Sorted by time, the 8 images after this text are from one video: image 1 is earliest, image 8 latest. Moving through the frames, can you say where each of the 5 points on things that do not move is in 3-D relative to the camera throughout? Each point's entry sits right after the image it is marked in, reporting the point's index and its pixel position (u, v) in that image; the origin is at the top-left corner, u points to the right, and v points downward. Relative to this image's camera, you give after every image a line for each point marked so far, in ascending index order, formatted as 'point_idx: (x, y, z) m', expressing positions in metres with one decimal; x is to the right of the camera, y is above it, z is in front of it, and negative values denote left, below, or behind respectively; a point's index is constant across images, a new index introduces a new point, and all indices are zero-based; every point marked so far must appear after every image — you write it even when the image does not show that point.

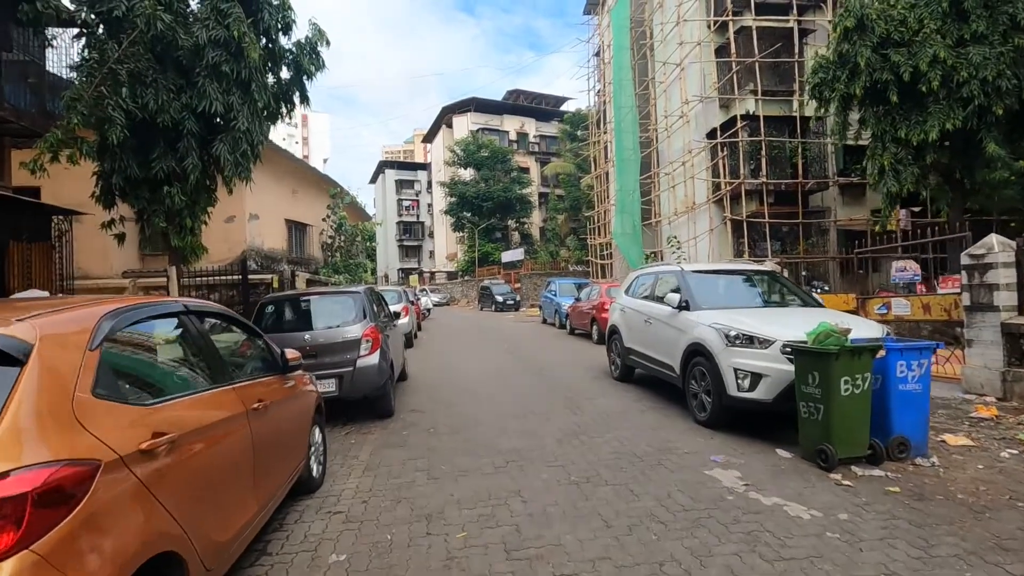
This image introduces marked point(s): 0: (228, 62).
0: (-3.0, +2.4, +6.1) m
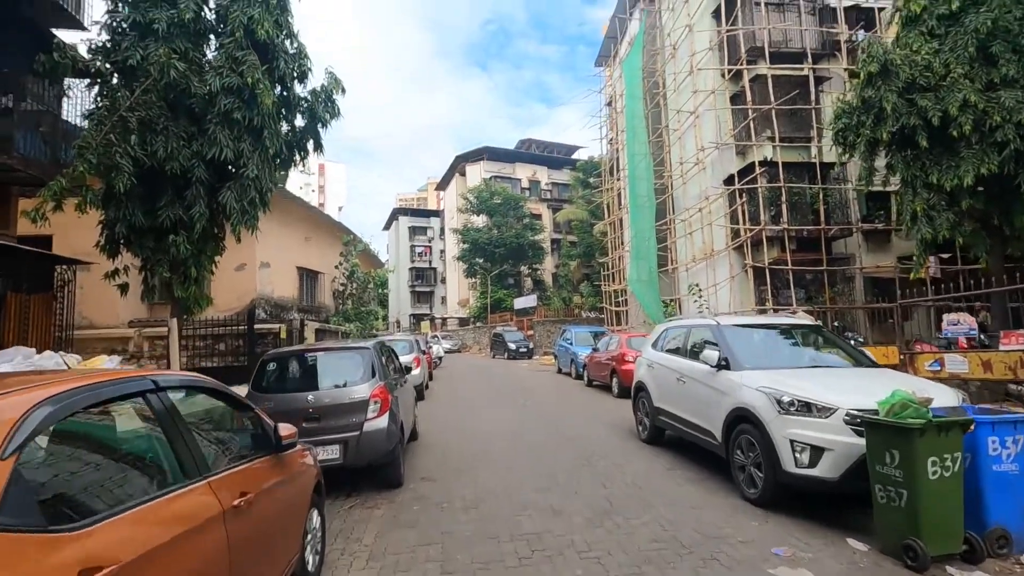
0: (-2.8, +1.8, +5.9) m
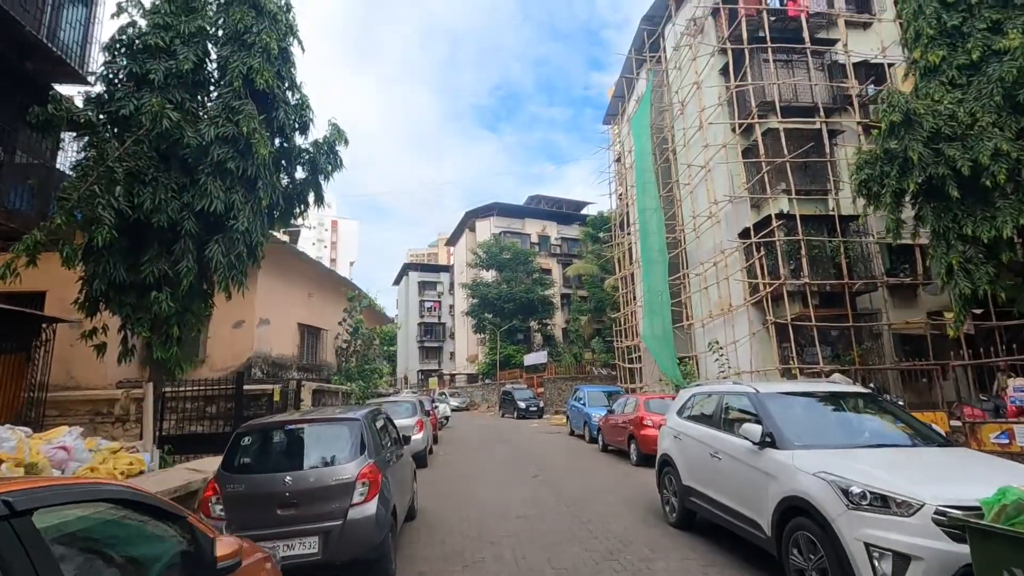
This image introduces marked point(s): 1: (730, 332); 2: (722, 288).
0: (-2.7, +1.3, +5.6) m
1: (+5.4, -1.1, +14.1) m
2: (+5.4, 0.0, +14.8) m
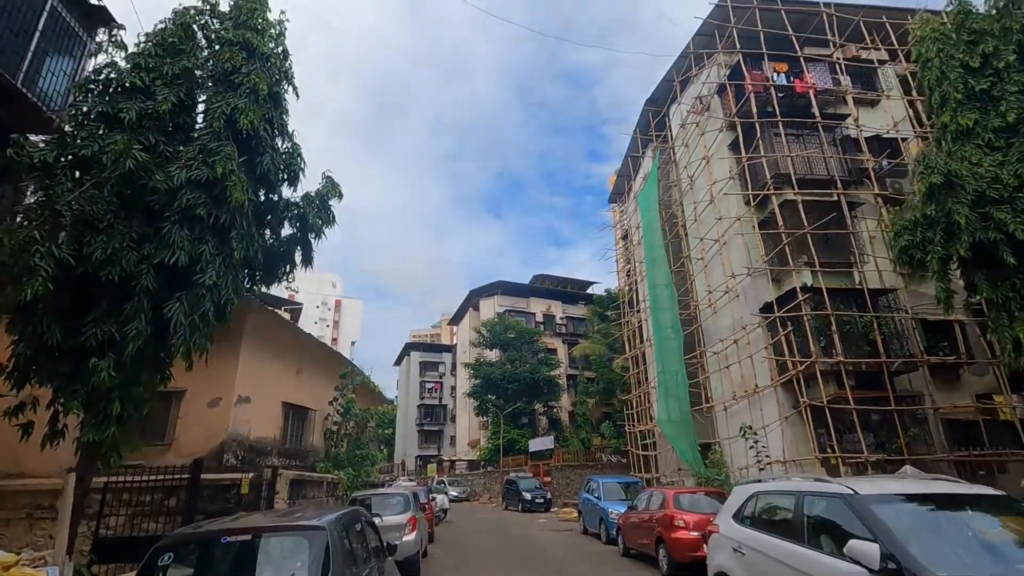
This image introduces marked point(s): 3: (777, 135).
0: (-2.6, +0.7, +4.9) m
1: (+5.5, -2.9, +12.9) m
2: (+5.5, -1.9, +13.7) m
3: (+6.4, +3.7, +14.0) m
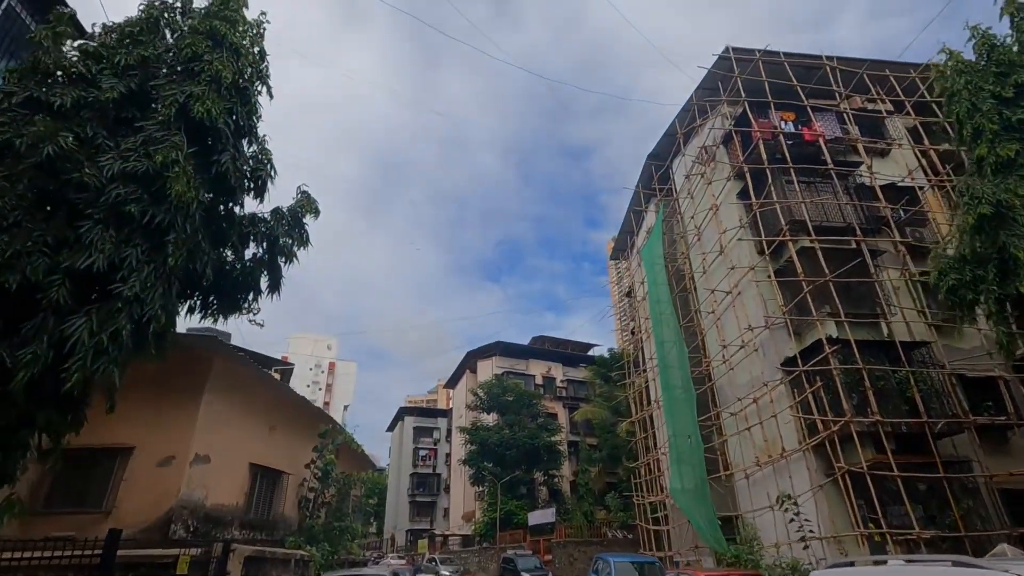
0: (-2.6, +0.6, +4.0) m
1: (+5.5, -3.9, +11.6) m
2: (+5.5, -3.1, +12.5) m
3: (+6.4, +2.5, +13.4) m
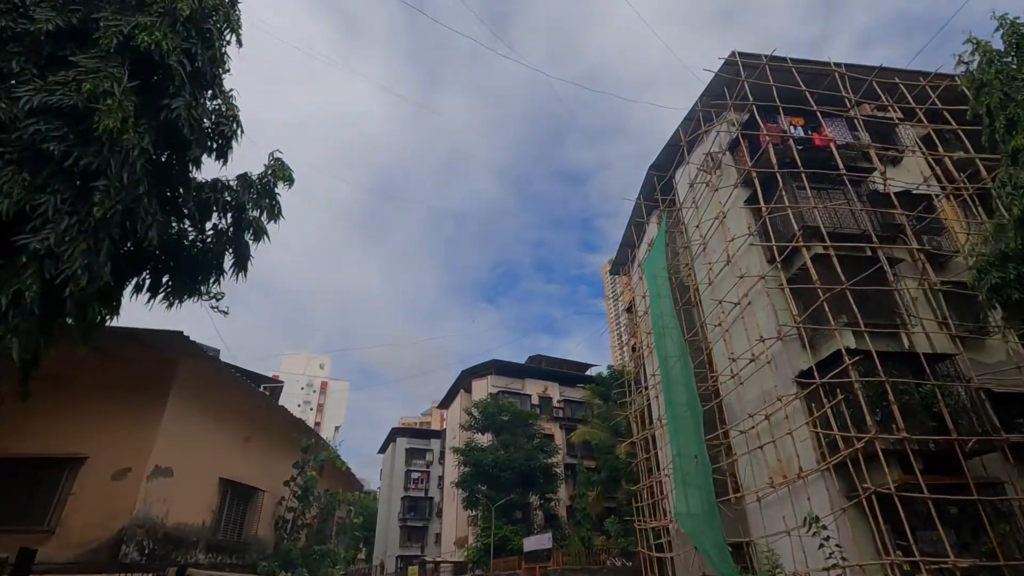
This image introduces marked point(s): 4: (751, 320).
0: (-2.5, +0.8, +3.3) m
1: (+5.4, -4.1, +10.7) m
2: (+5.4, -3.2, +11.7) m
3: (+6.4, +2.2, +12.9) m
4: (+5.5, -0.7, +13.2) m
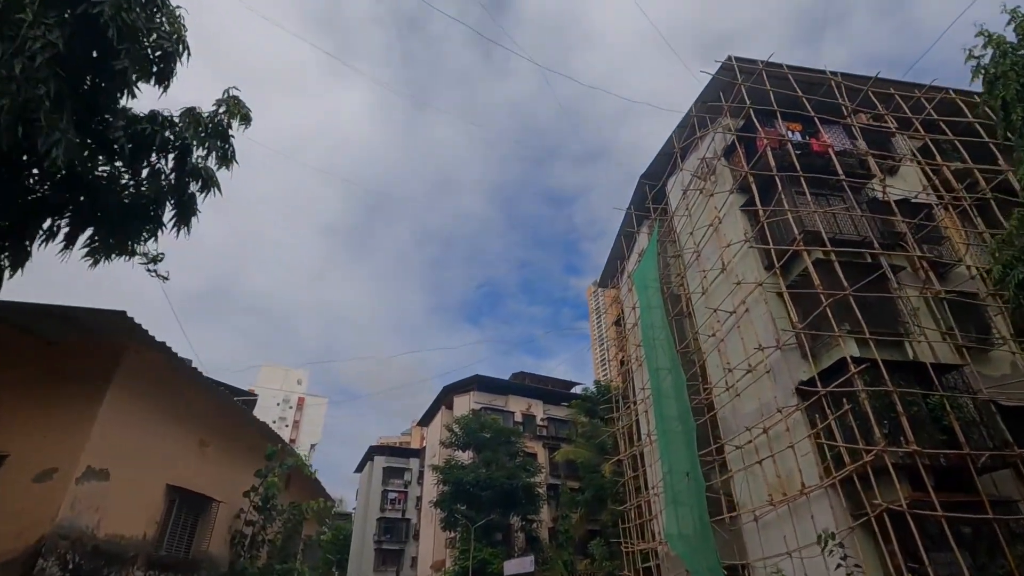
0: (-2.5, +1.2, +2.6) m
1: (+5.1, -4.1, +10.0) m
2: (+5.1, -3.4, +11.0) m
3: (+6.1, +2.1, +12.4) m
4: (+5.1, -0.9, +12.6) m
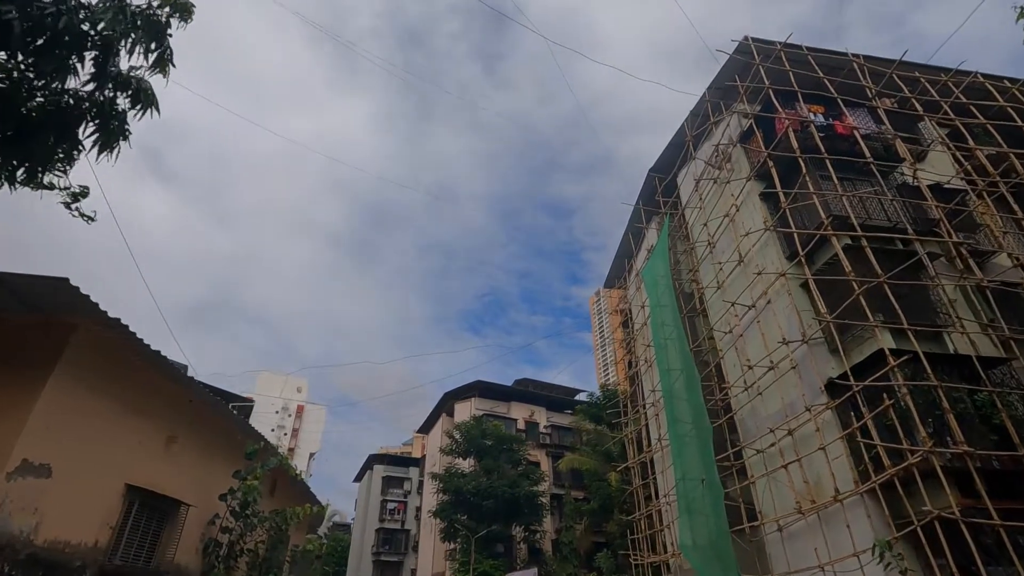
0: (-2.5, +1.5, +1.8) m
1: (+5.1, -3.9, +9.1) m
2: (+5.2, -3.1, +10.1) m
3: (+6.2, +2.2, +11.6) m
4: (+5.2, -0.7, +11.7) m
